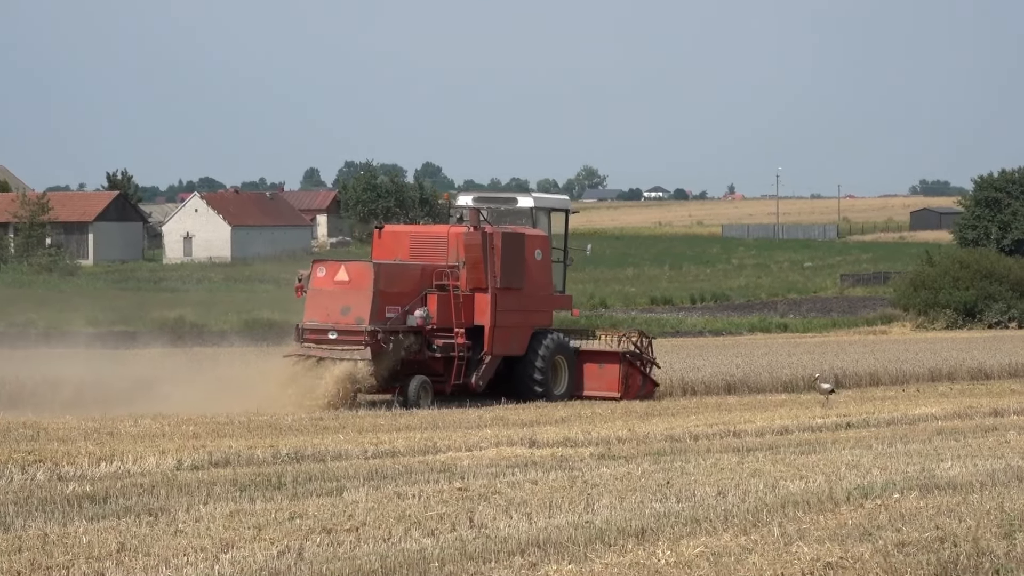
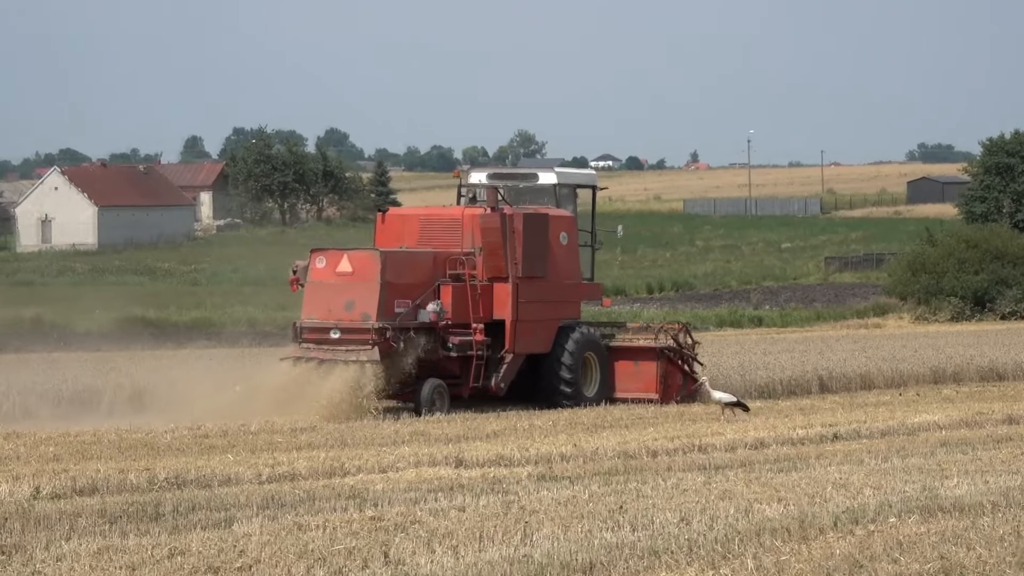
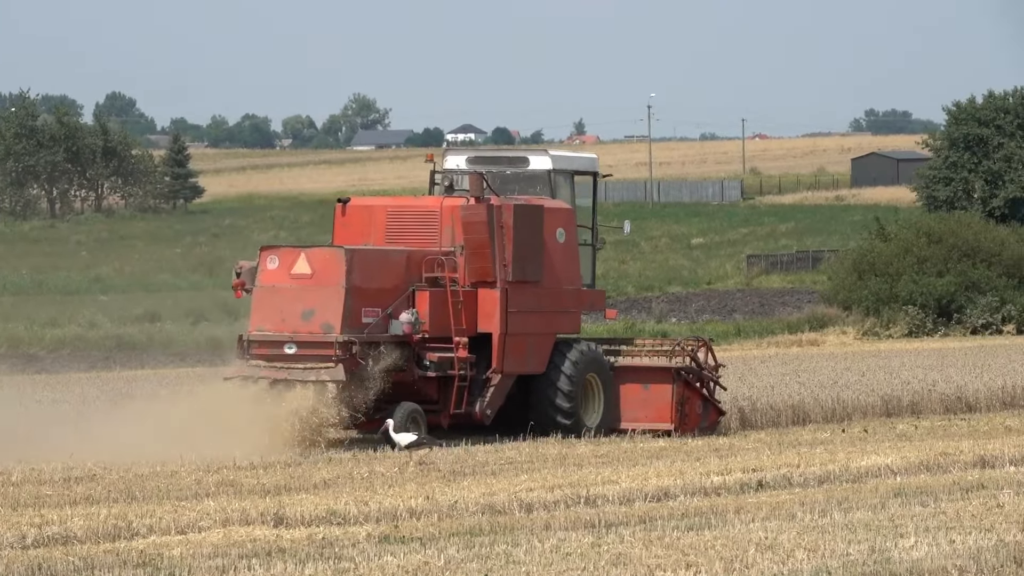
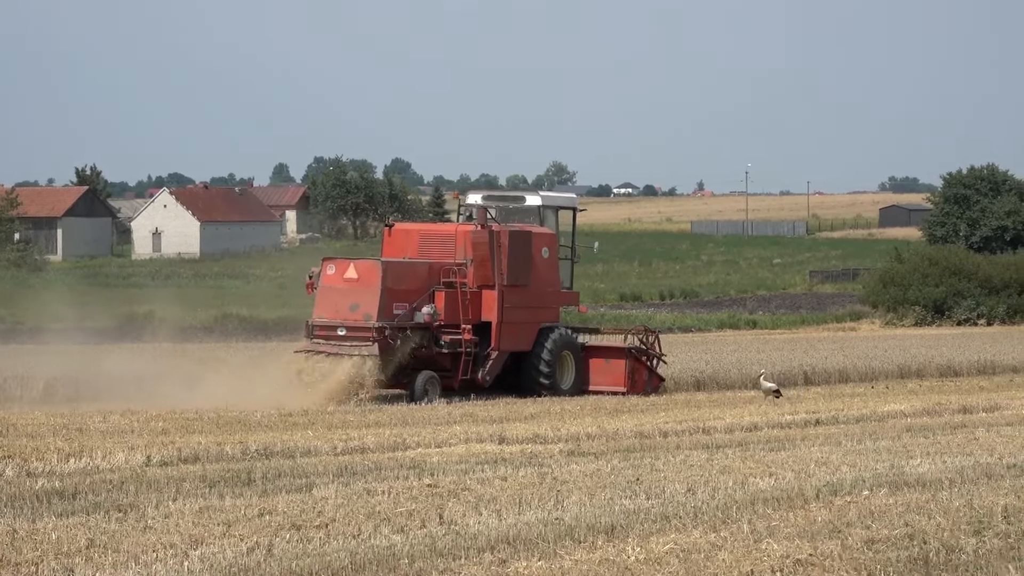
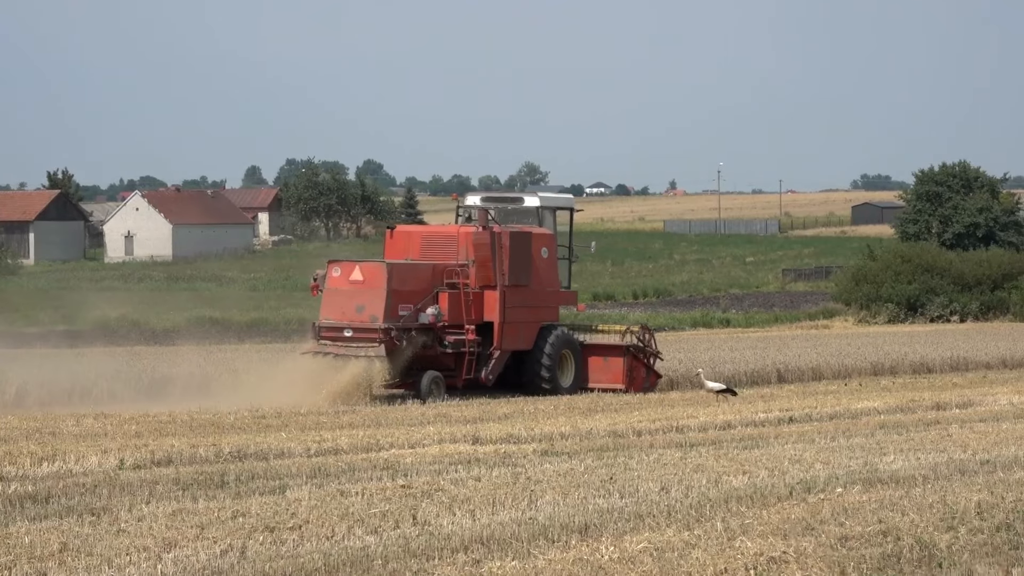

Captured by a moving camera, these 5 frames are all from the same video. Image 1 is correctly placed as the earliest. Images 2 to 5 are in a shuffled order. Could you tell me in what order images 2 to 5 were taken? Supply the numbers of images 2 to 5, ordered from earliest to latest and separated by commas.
4, 5, 2, 3
